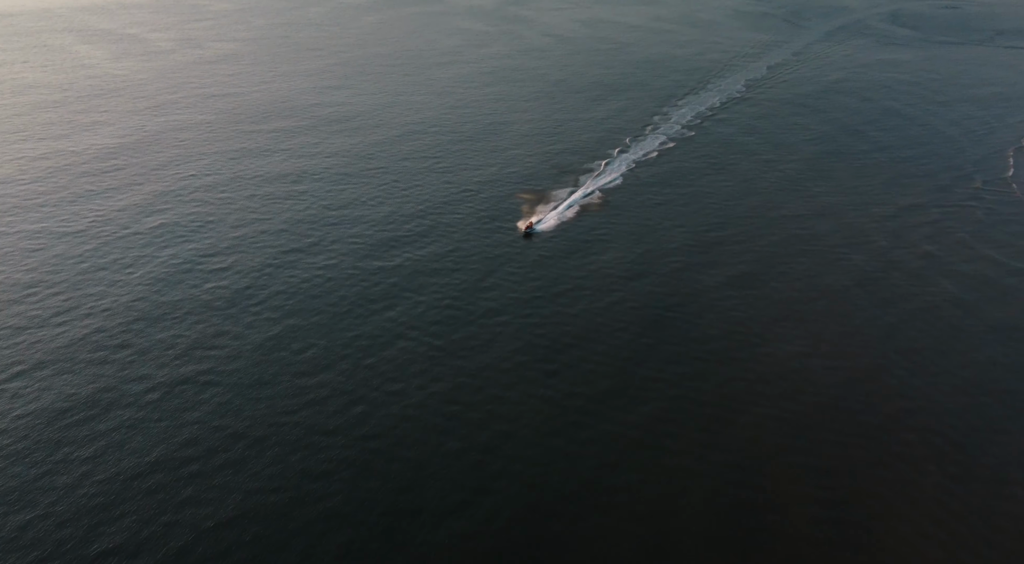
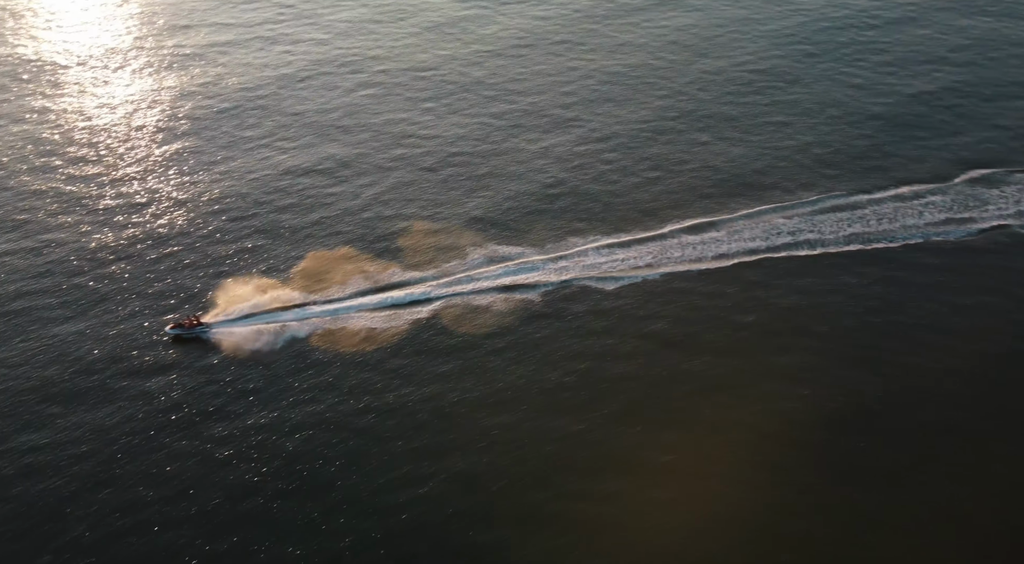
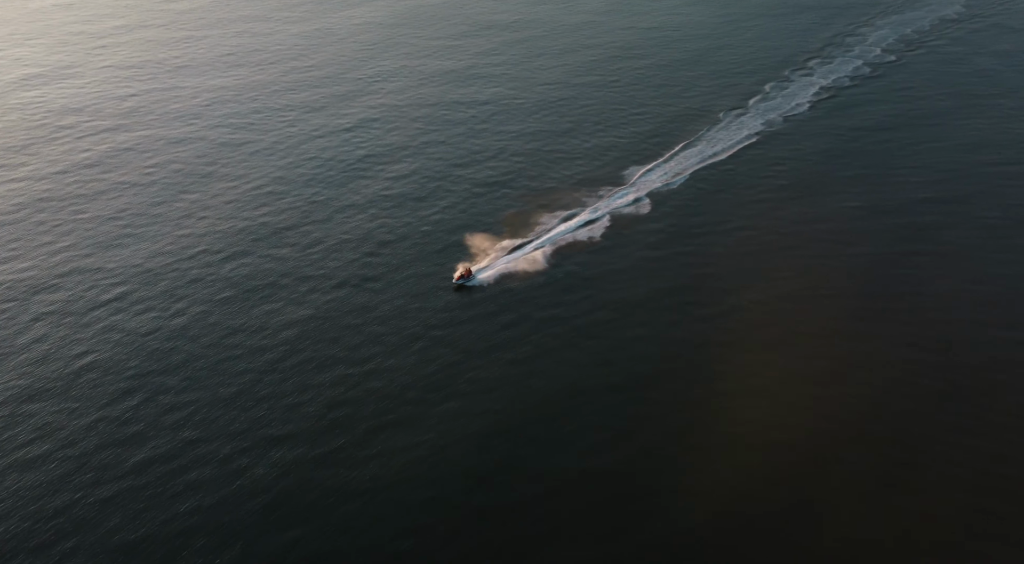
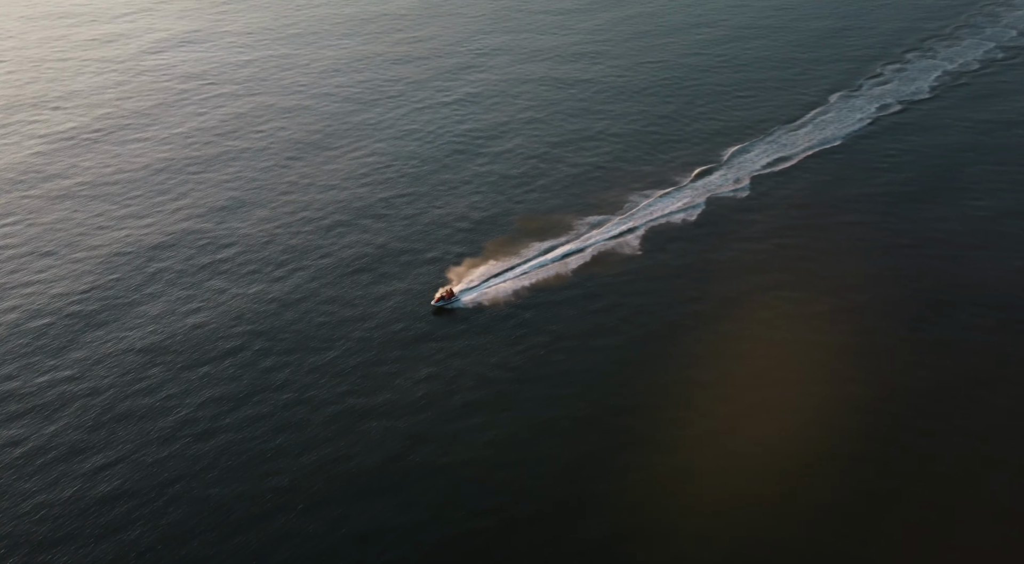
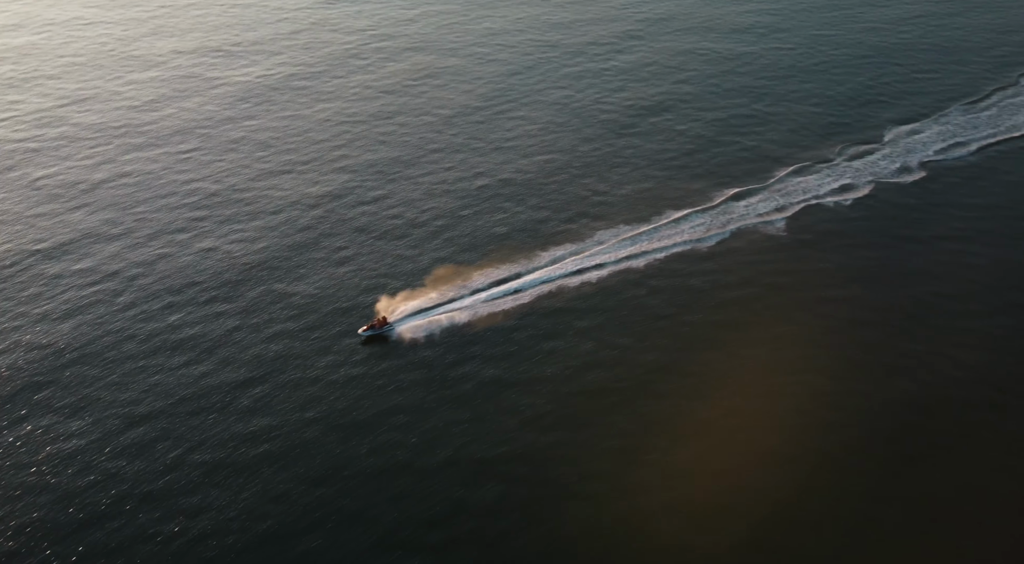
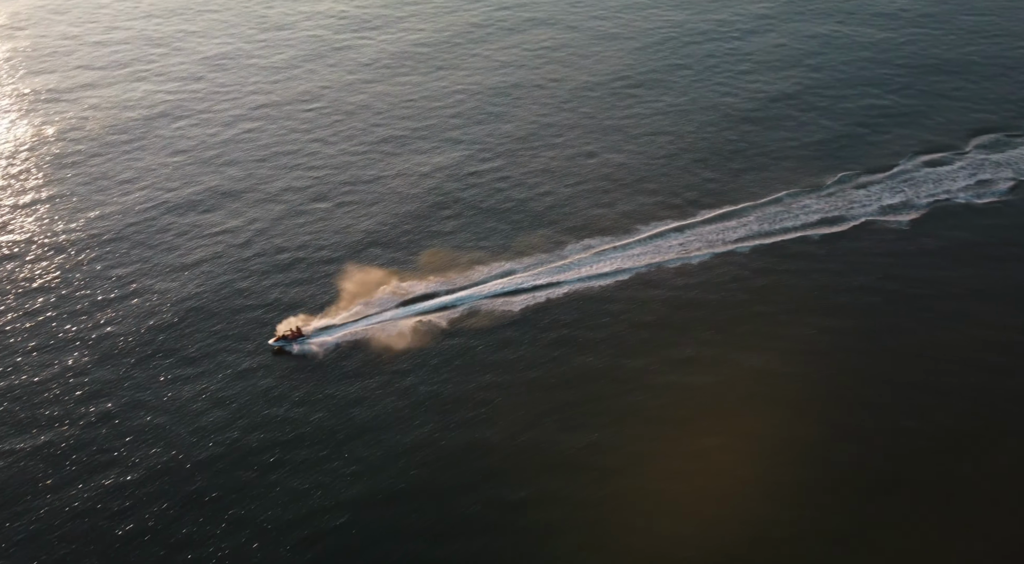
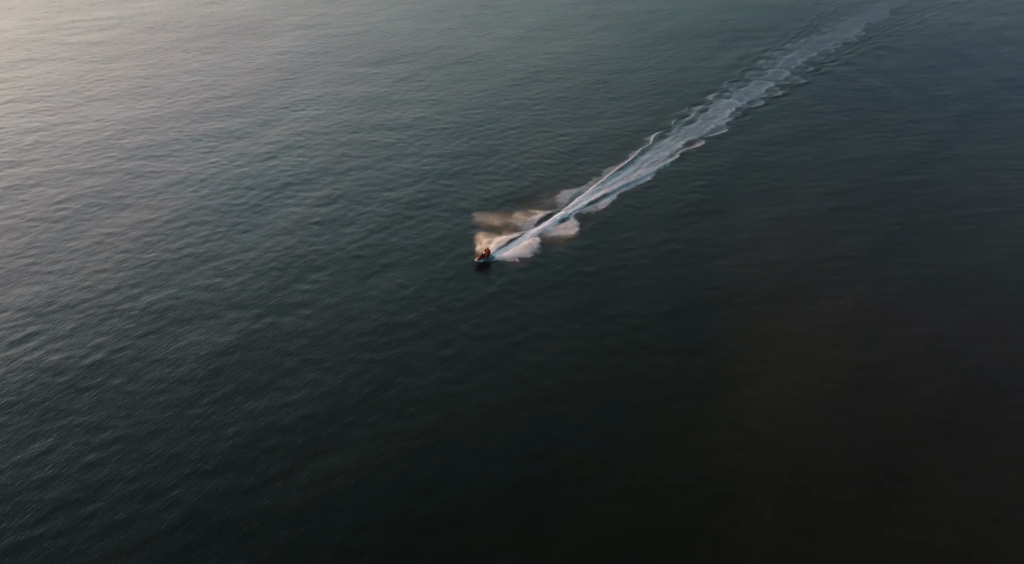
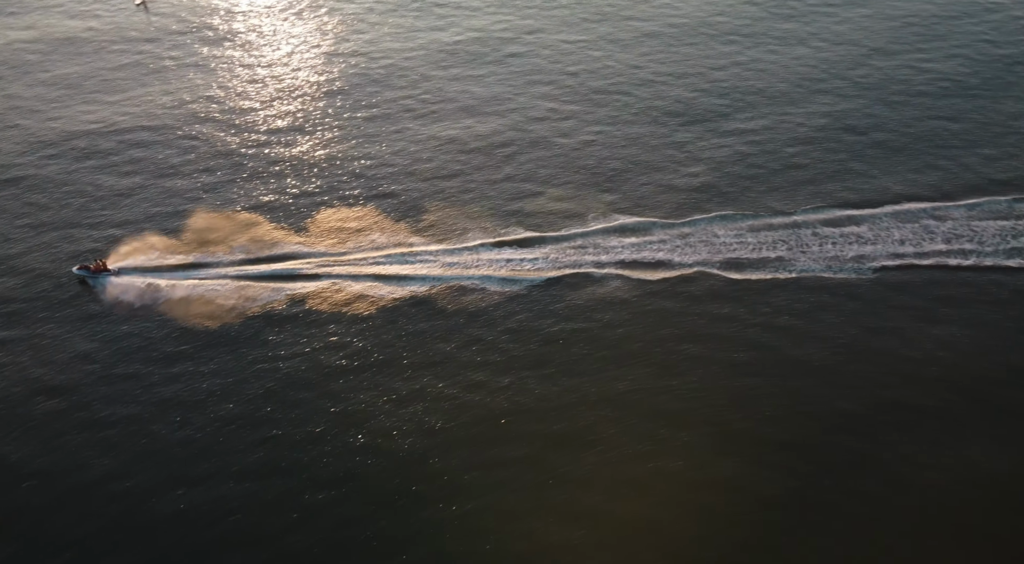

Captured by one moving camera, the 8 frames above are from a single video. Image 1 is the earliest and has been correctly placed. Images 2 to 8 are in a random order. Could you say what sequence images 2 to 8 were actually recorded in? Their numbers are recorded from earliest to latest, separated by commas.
7, 3, 4, 5, 6, 2, 8
